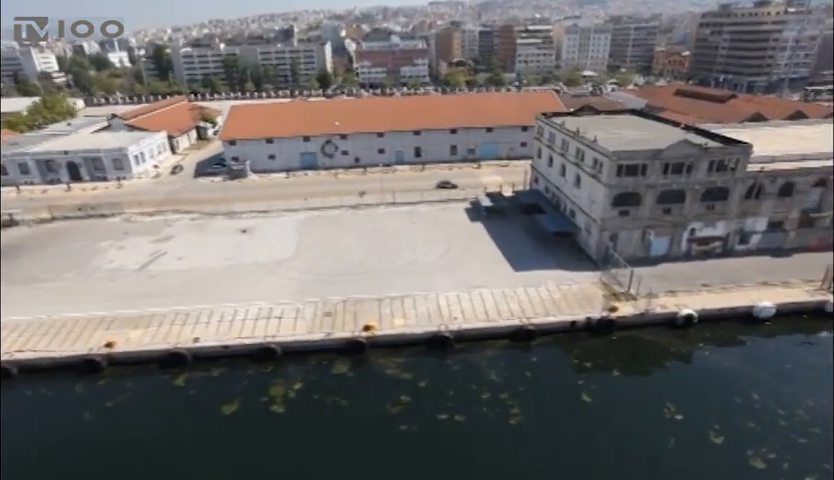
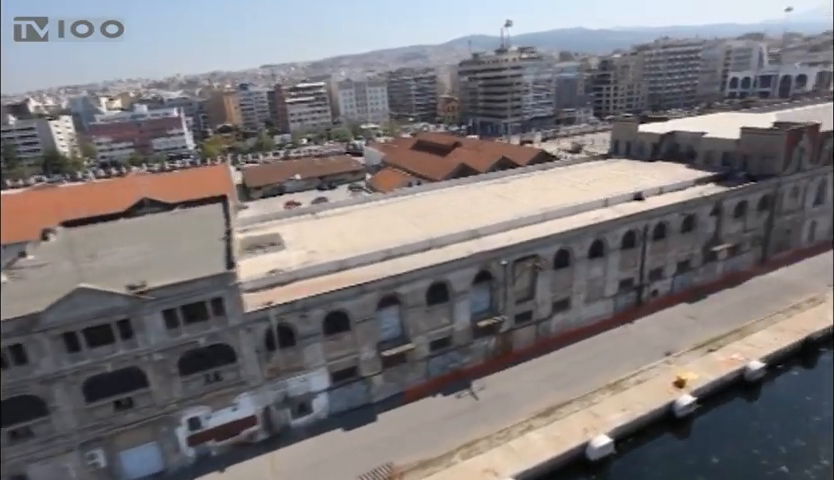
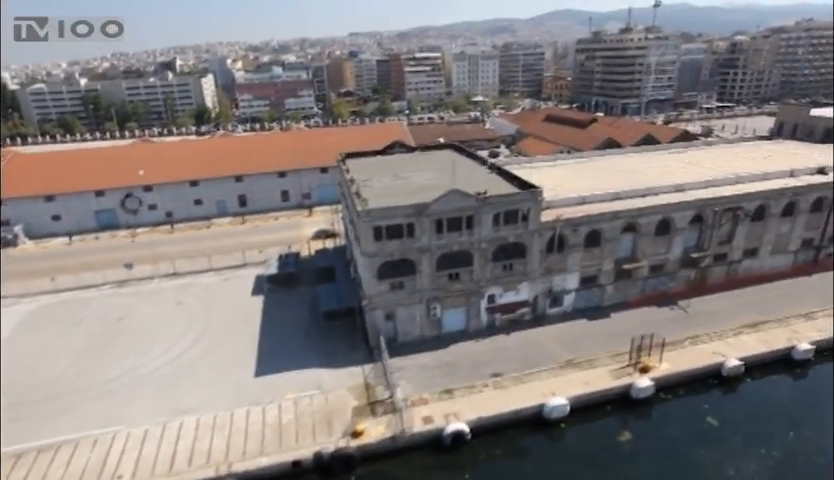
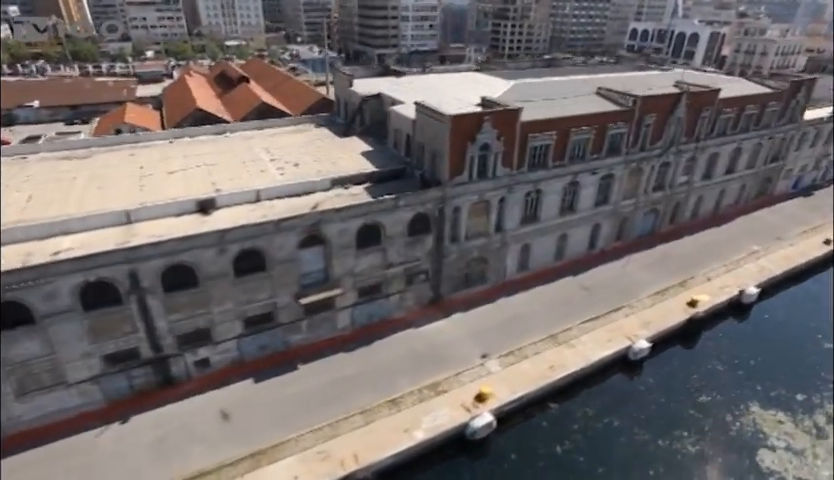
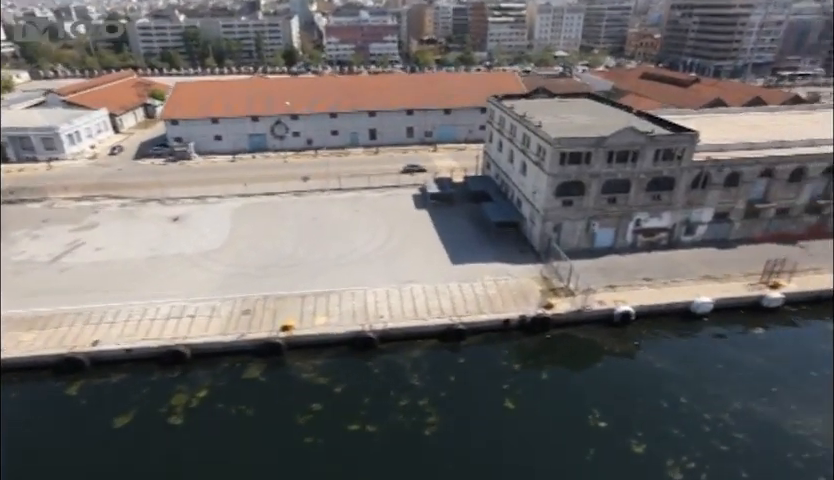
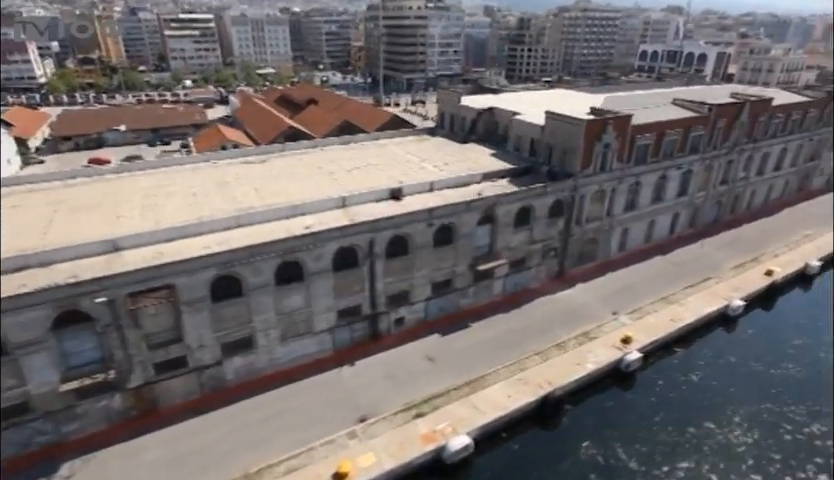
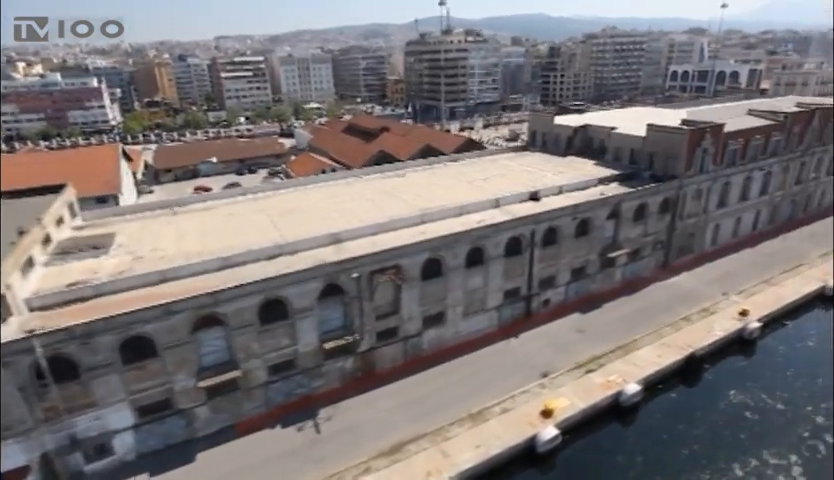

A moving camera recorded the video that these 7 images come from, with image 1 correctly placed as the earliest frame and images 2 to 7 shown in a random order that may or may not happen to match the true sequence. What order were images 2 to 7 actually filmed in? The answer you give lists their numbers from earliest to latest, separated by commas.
5, 3, 2, 7, 6, 4
